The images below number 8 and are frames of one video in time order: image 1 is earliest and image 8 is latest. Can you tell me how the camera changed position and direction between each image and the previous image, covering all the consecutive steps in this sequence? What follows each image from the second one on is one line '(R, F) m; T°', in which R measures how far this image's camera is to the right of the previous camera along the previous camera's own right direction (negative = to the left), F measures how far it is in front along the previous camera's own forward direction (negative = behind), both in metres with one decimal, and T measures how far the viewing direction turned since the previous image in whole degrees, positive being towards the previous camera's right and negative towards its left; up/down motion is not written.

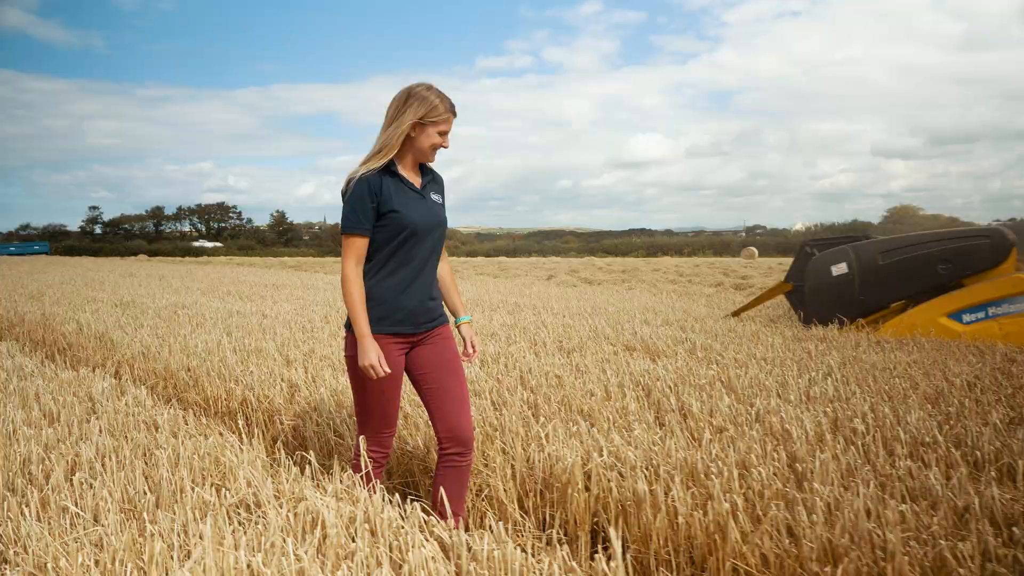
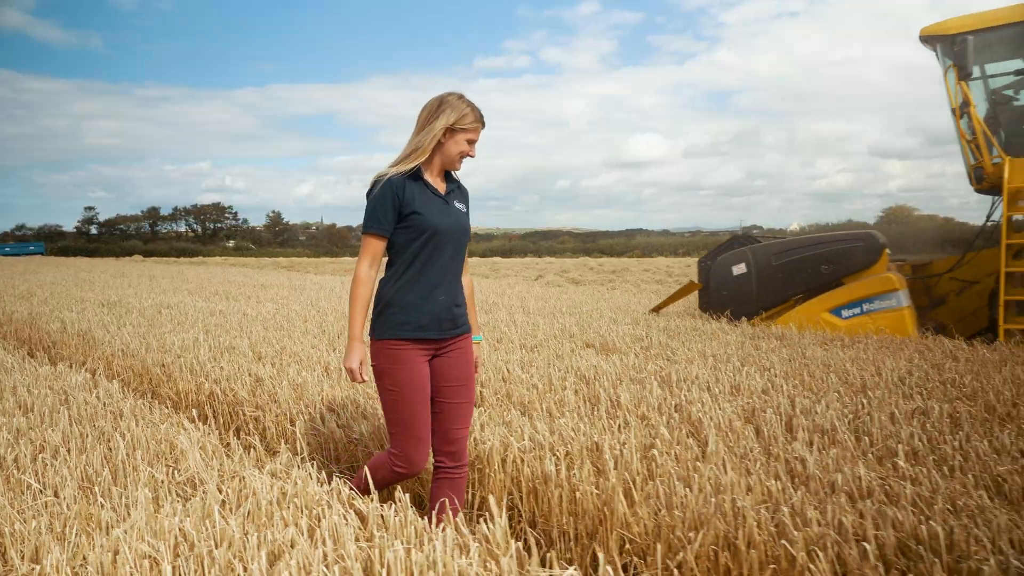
(+0.2, -0.3) m; 0°
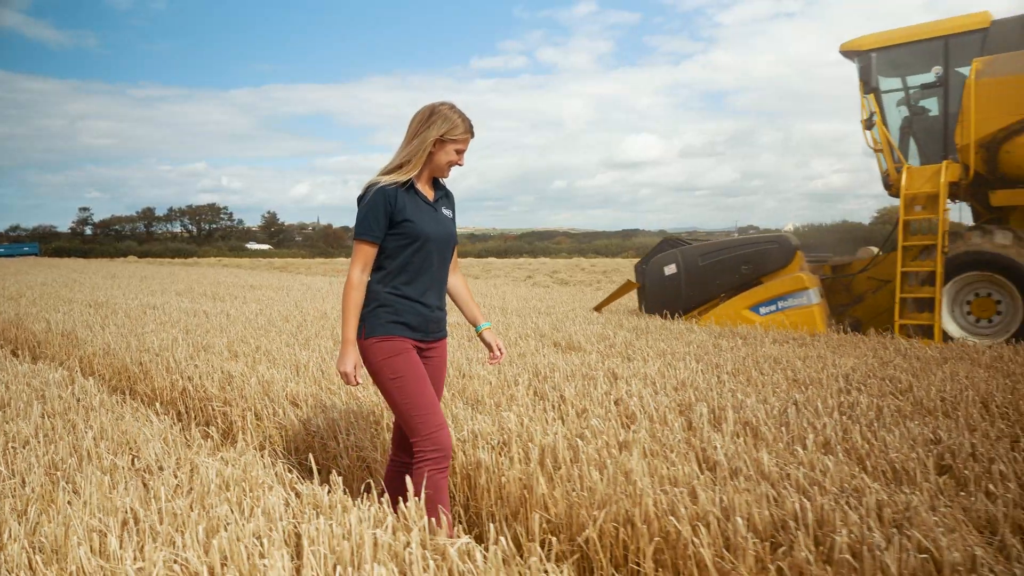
(+0.2, -0.2) m; 0°
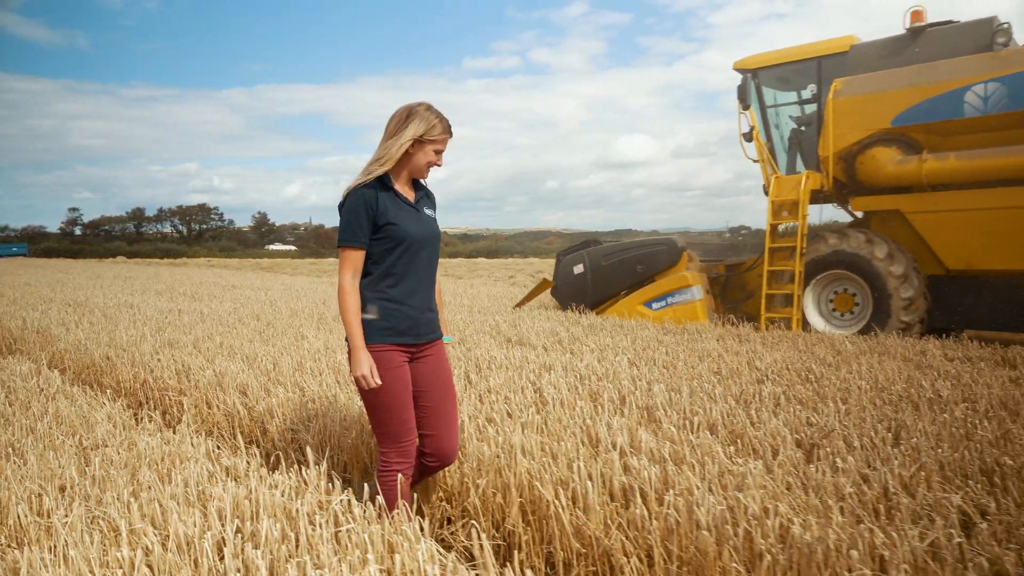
(+0.3, -0.3) m; +1°
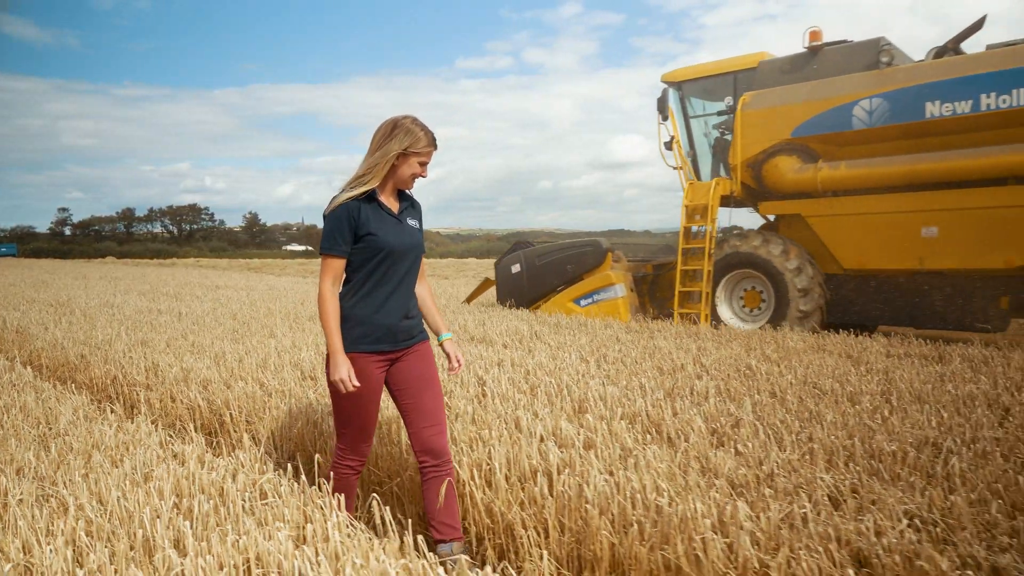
(+0.2, -0.2) m; +1°
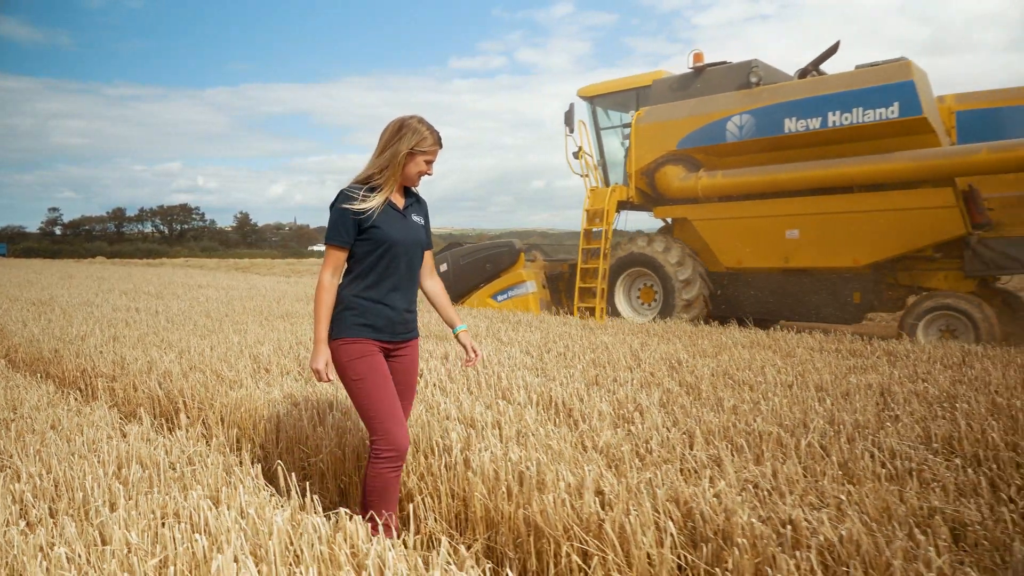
(+0.3, -0.3) m; 0°
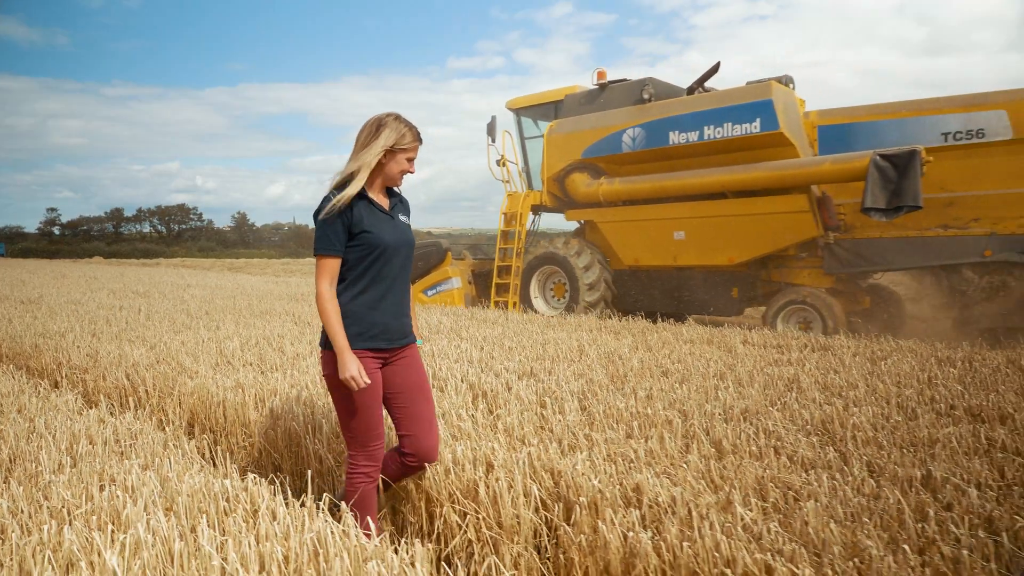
(+0.3, -0.3) m; 0°
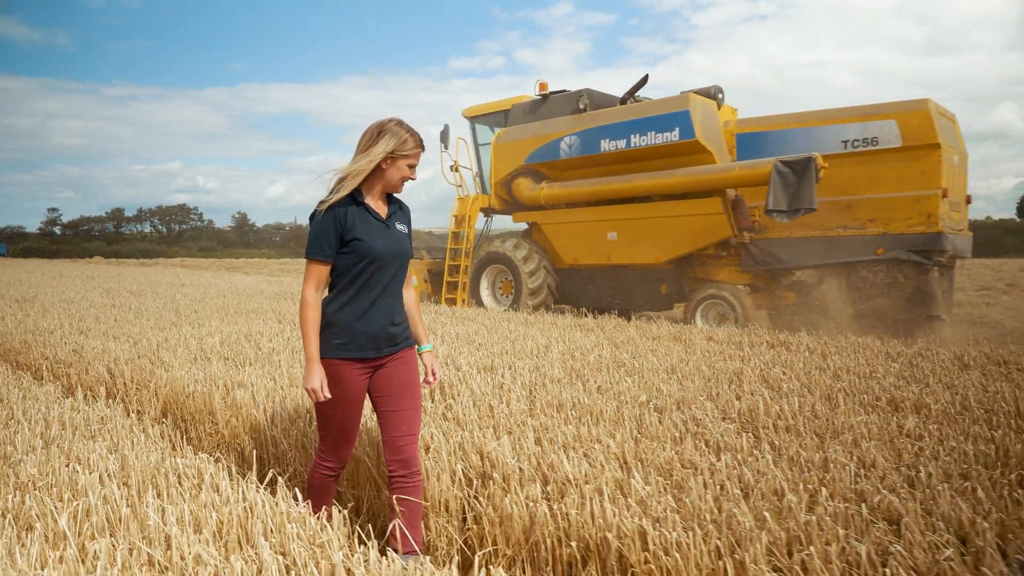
(+0.2, -0.3) m; 0°
